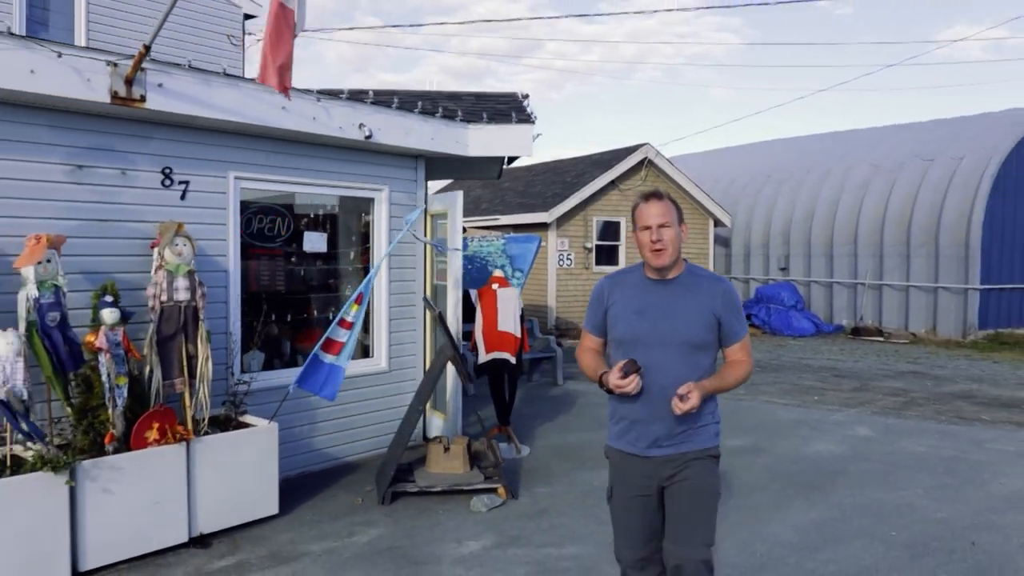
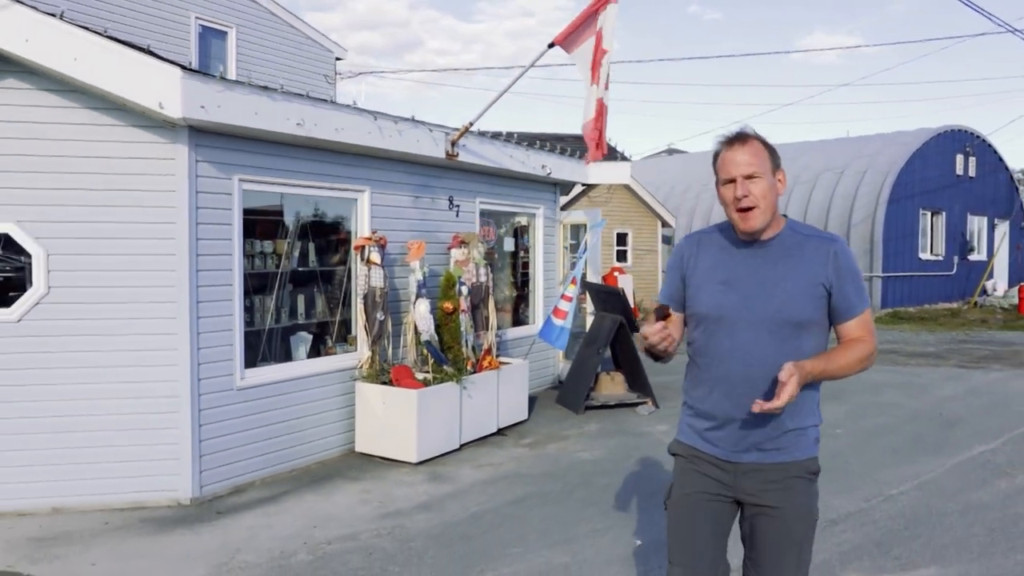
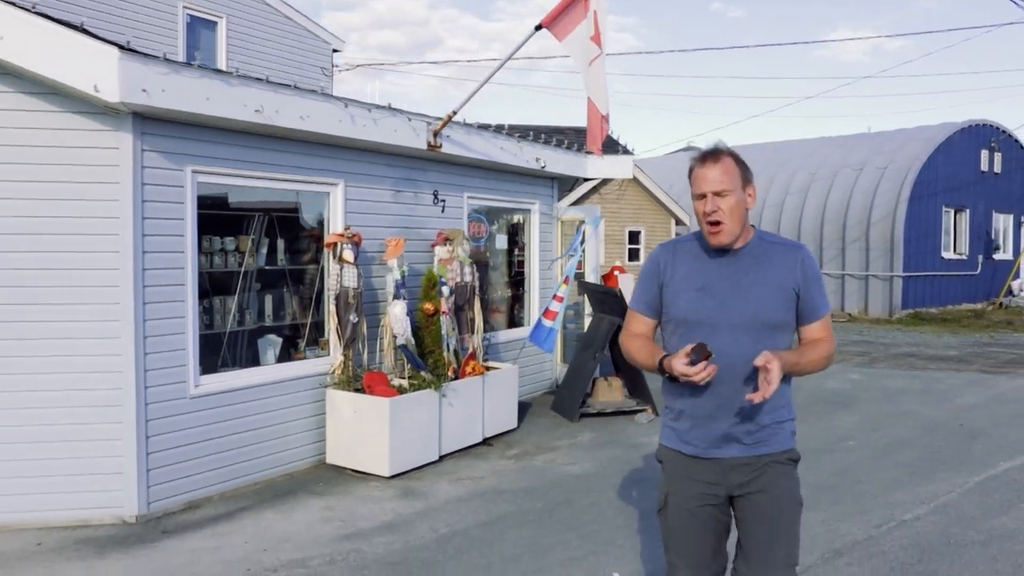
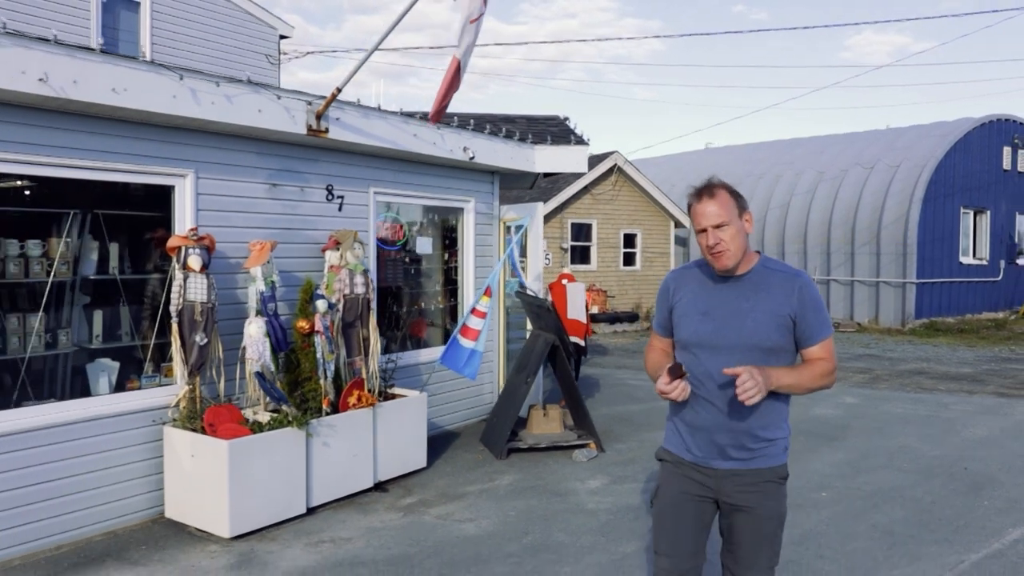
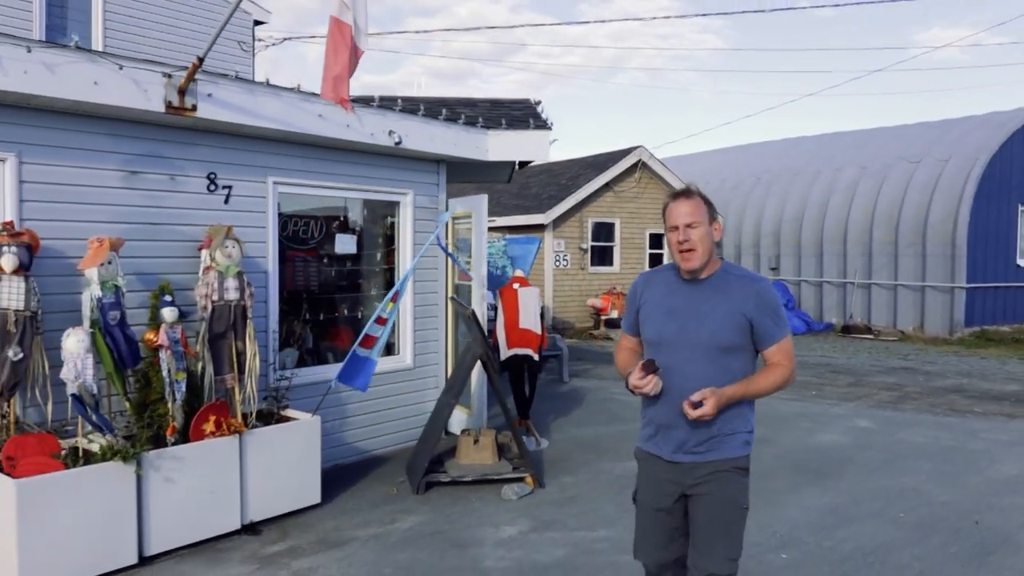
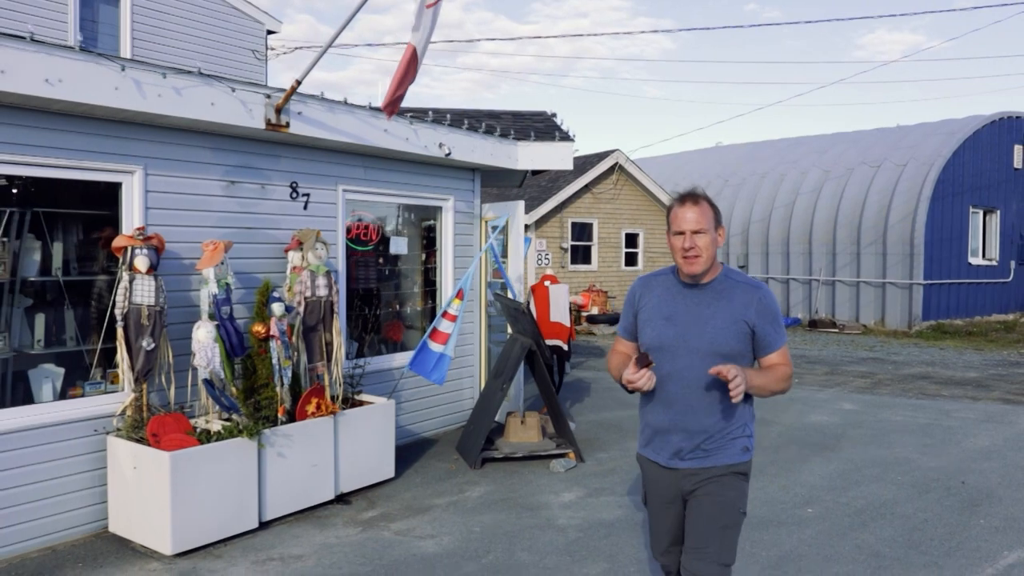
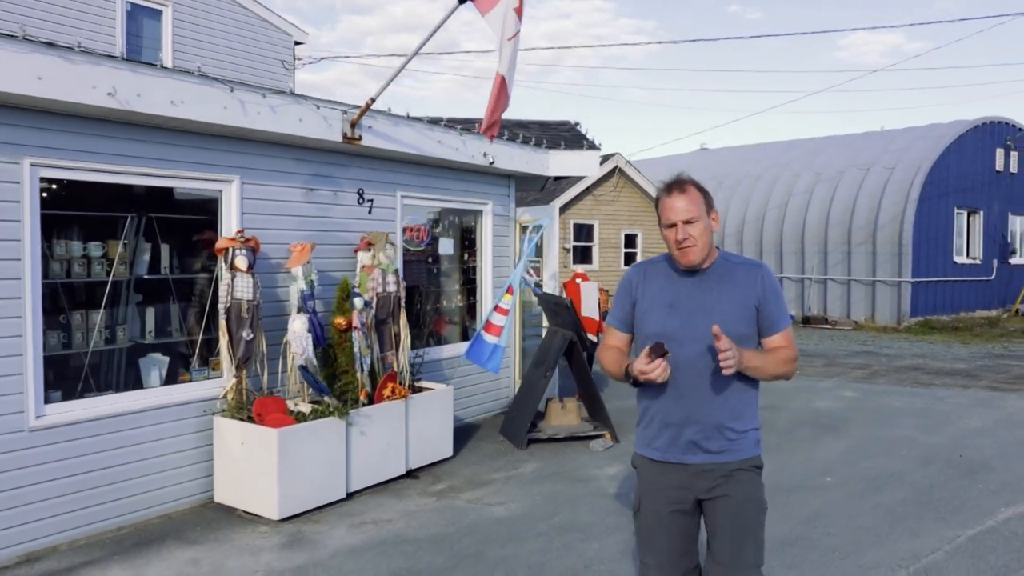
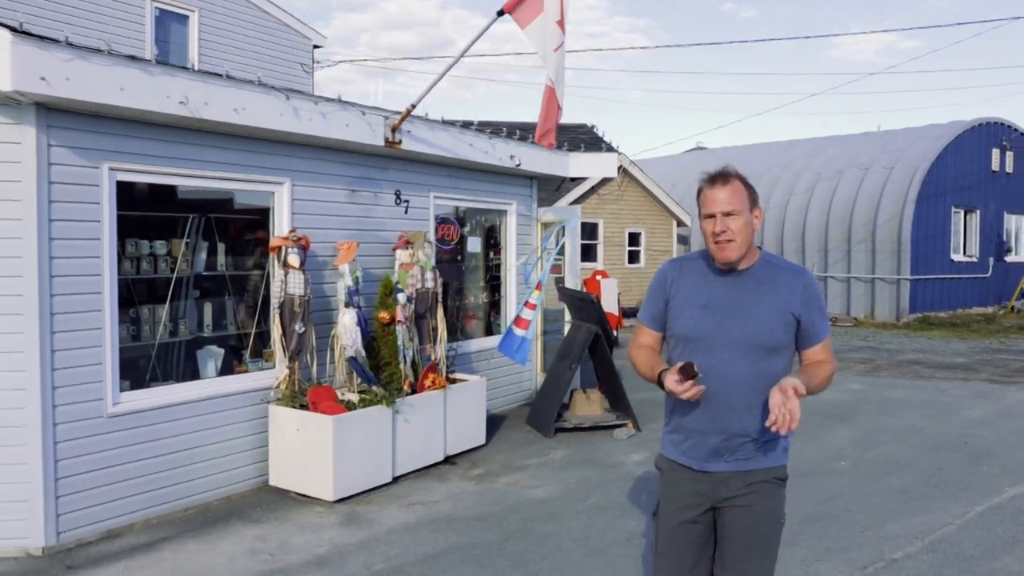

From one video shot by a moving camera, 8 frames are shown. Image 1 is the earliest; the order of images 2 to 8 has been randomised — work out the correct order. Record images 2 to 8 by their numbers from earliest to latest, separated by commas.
5, 6, 4, 7, 8, 3, 2
